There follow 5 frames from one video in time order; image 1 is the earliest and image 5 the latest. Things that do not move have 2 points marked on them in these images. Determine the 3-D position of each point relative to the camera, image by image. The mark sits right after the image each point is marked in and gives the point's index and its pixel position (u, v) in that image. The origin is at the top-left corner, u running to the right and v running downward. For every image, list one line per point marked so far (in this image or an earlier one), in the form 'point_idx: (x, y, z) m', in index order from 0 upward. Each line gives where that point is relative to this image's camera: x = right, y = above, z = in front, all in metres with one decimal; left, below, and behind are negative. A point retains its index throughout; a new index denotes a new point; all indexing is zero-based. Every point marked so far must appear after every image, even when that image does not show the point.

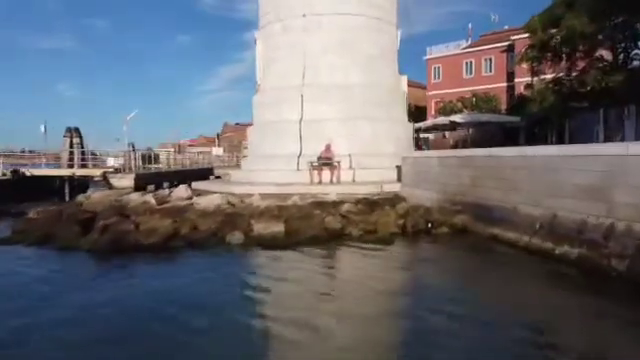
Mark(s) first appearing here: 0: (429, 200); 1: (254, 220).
0: (+4.2, -0.8, +16.3) m
1: (-2.1, -1.3, +13.5) m
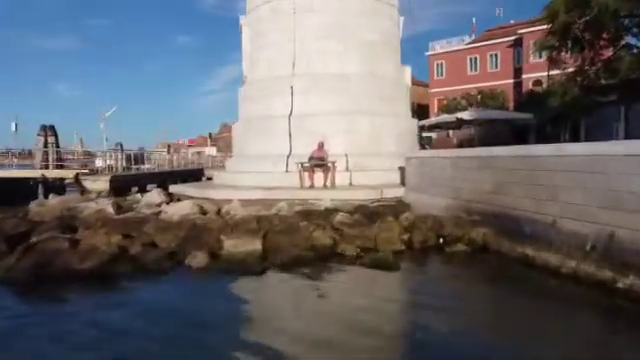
0: (+3.8, -0.9, +13.7) m
1: (-2.4, -1.4, +10.9) m
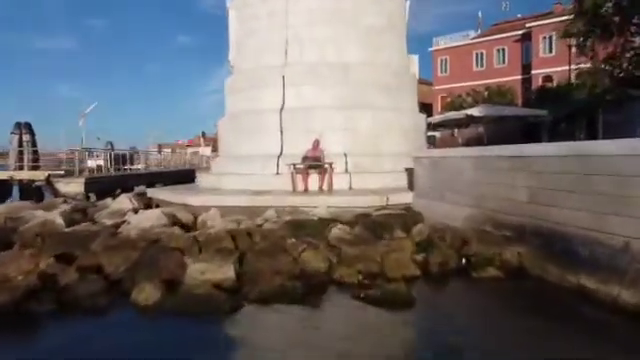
0: (+3.6, -1.0, +11.4) m
1: (-2.6, -1.5, +8.6) m
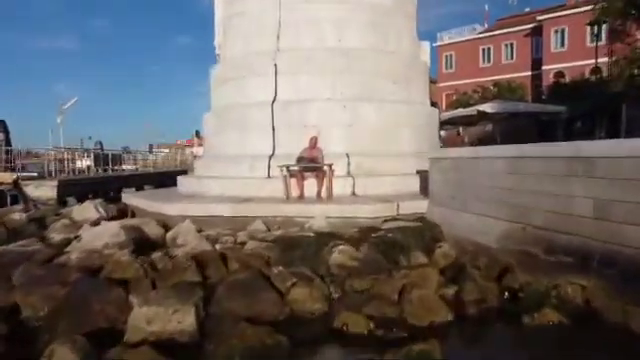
0: (+3.6, -1.2, +9.1) m
1: (-2.6, -1.7, +6.3) m
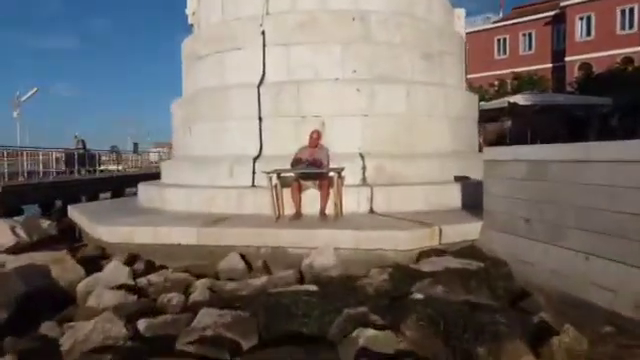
0: (+3.7, -1.4, +5.2) m
1: (-2.5, -1.9, +2.4) m
